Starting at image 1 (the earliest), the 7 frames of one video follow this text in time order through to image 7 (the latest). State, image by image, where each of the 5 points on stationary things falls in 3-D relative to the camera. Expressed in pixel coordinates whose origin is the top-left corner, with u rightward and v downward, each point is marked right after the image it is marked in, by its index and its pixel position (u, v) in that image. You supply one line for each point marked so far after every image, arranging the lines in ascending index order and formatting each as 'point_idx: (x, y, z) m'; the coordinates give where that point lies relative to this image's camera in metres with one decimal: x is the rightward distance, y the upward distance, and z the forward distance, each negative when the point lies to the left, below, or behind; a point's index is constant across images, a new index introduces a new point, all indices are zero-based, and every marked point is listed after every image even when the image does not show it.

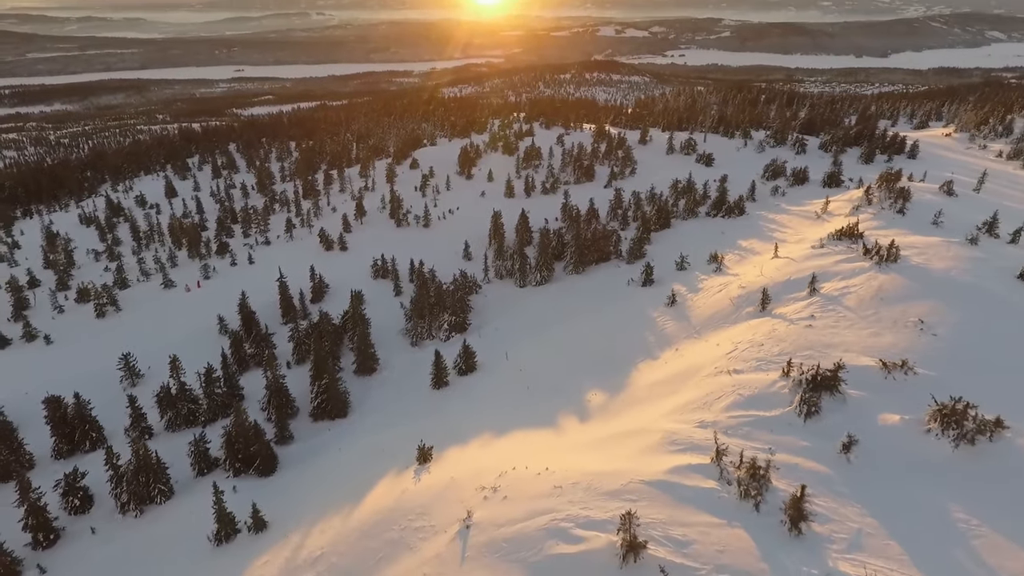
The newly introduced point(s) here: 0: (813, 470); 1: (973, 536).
0: (+5.0, -3.0, +9.0) m
1: (+6.5, -3.5, +7.7) m
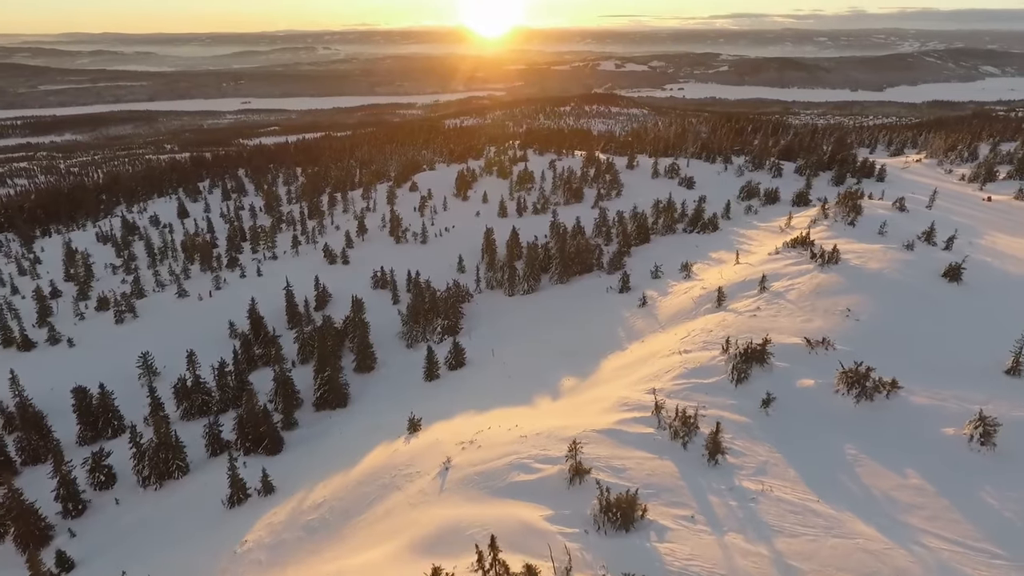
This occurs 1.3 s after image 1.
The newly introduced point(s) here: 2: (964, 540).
0: (+4.4, -2.6, +10.7) m
1: (+6.0, -3.1, +9.4) m
2: (+6.5, -3.6, +7.8) m
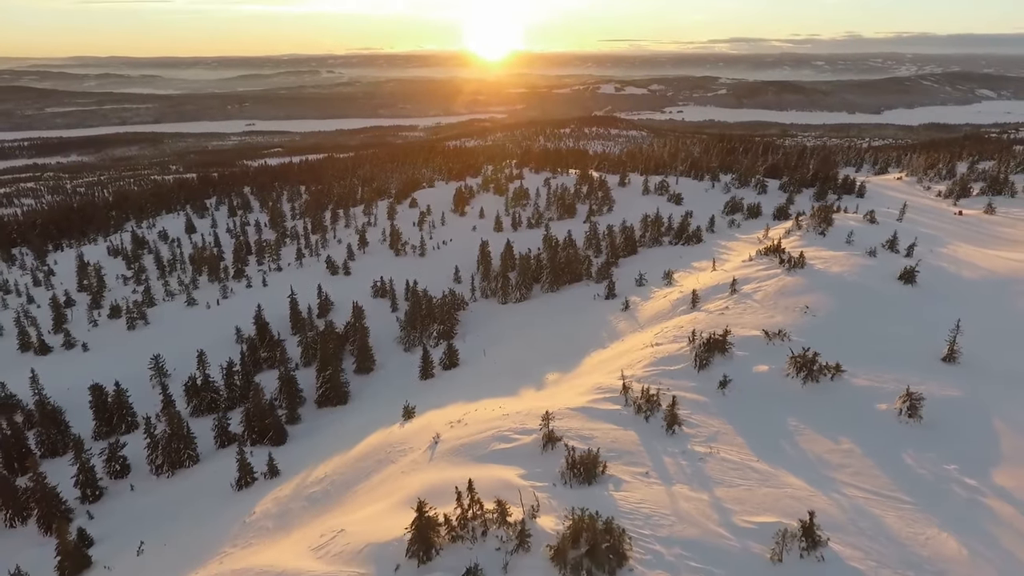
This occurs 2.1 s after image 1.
0: (+4.1, -2.4, +12.0) m
1: (+5.6, -2.9, +10.7) m
2: (+6.1, -3.4, +9.0) m
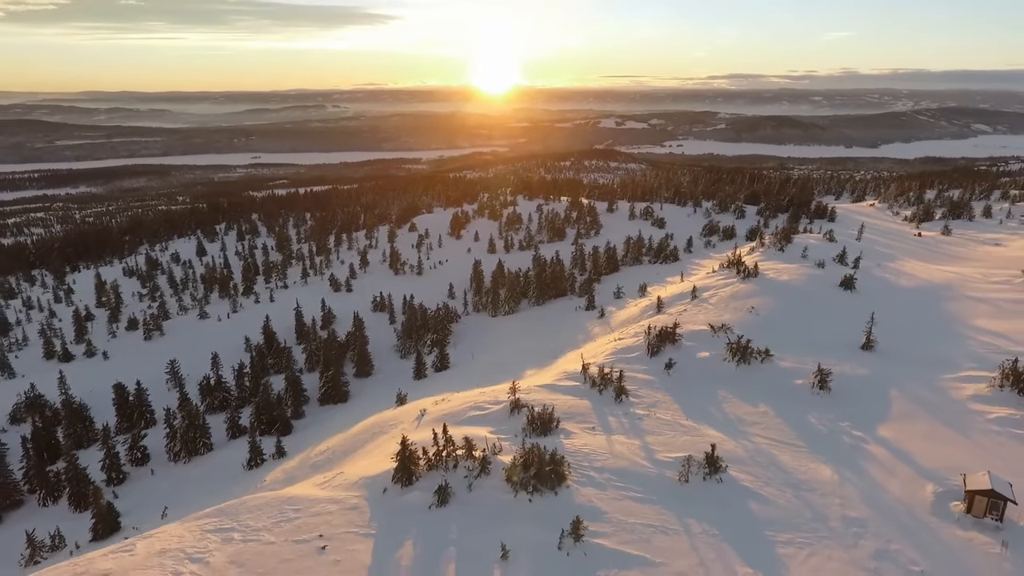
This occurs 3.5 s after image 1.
0: (+3.4, -2.3, +14.1) m
1: (+5.0, -2.7, +12.7) m
2: (+5.5, -3.1, +11.1) m
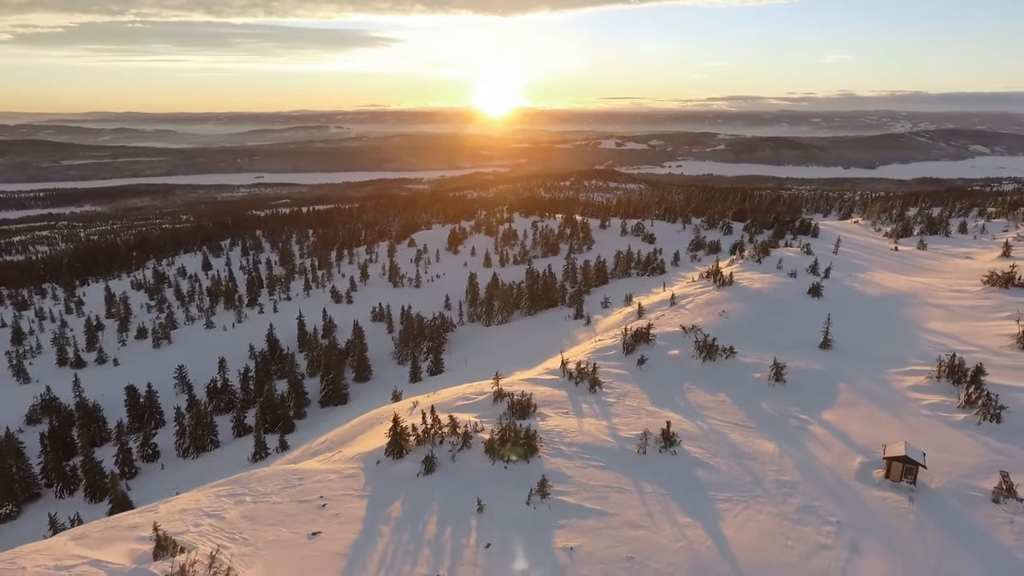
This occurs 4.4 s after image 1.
0: (+3.0, -2.4, +15.4) m
1: (+4.5, -2.7, +14.0) m
2: (+5.1, -3.0, +12.4) m
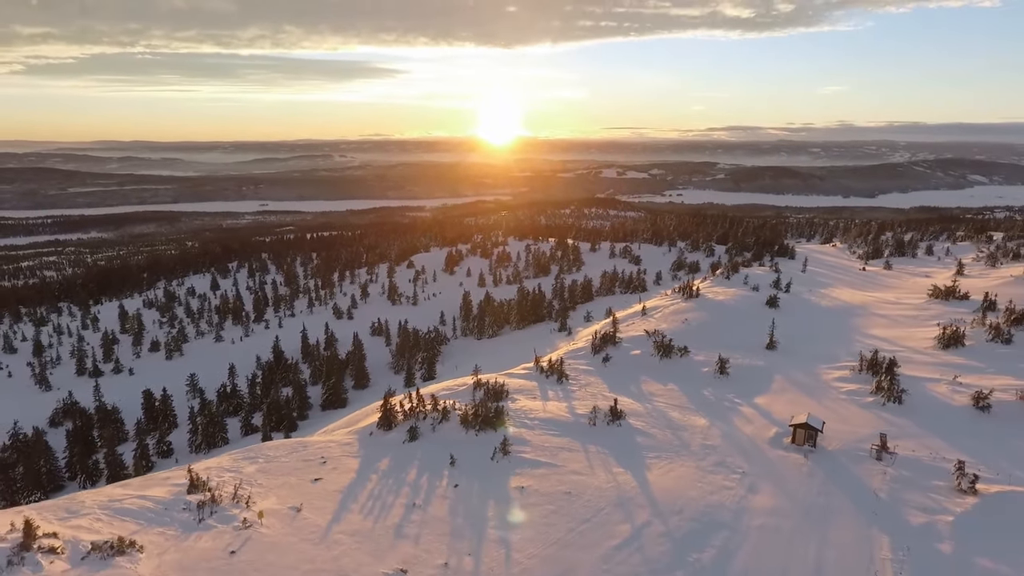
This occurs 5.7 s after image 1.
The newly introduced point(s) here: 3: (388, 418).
0: (+2.3, -2.6, +17.5) m
1: (+3.9, -2.8, +16.1) m
2: (+4.4, -3.1, +14.4) m
3: (-3.0, -3.2, +13.1) m
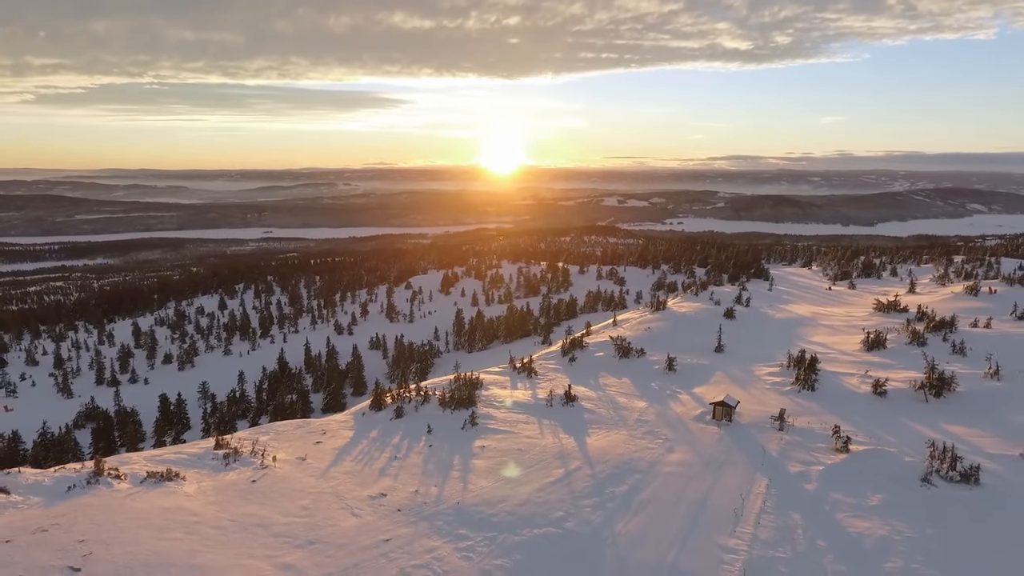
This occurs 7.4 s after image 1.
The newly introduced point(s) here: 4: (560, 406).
0: (+1.5, -2.9, +20.0) m
1: (+3.0, -3.1, +18.6) m
2: (+3.5, -3.3, +16.9) m
3: (-3.8, -3.3, +15.7) m
4: (+1.4, -3.3, +15.4) m
